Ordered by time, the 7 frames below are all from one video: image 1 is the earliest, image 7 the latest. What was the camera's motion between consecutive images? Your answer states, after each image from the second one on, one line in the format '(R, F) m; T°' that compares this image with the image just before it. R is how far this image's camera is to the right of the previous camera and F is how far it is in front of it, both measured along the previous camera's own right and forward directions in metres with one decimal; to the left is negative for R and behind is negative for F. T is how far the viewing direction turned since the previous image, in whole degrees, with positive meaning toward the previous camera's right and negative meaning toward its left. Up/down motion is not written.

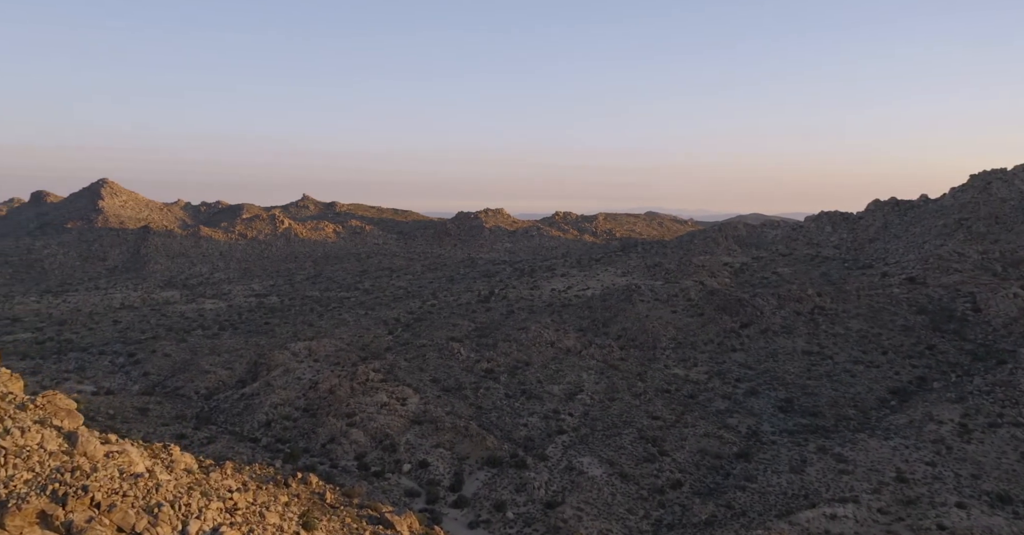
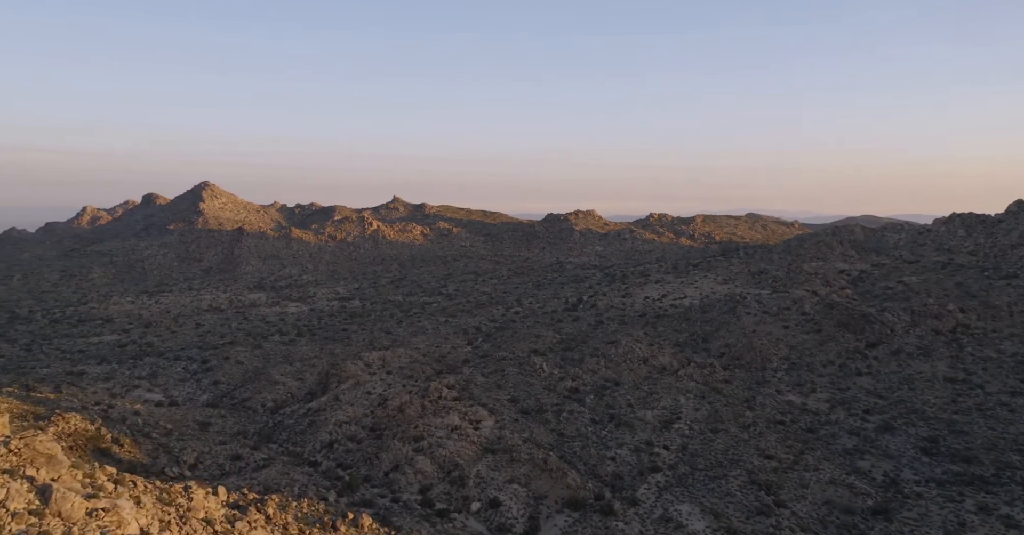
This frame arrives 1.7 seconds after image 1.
(+0.2, +3.5) m; -7°
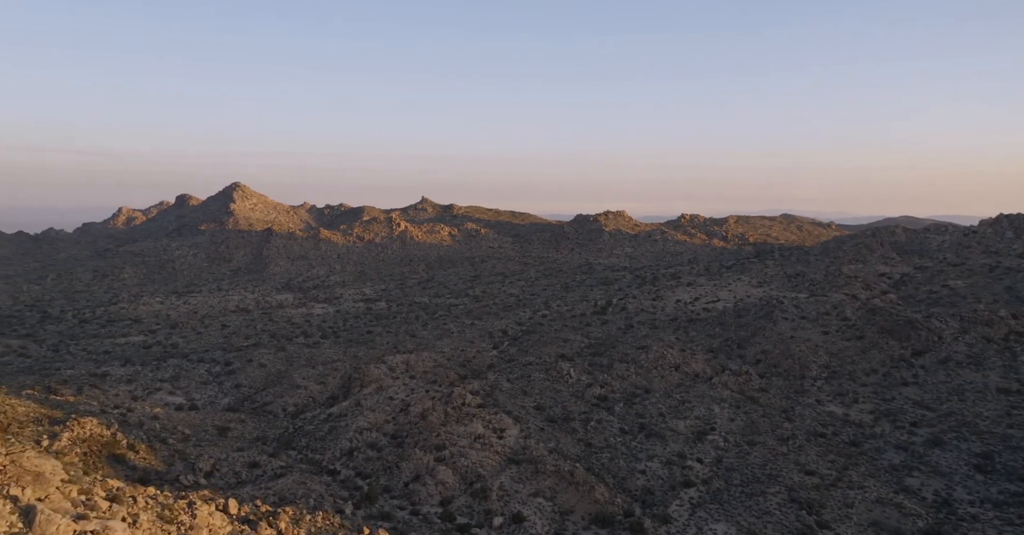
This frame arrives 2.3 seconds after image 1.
(+0.1, +1.0) m; -2°
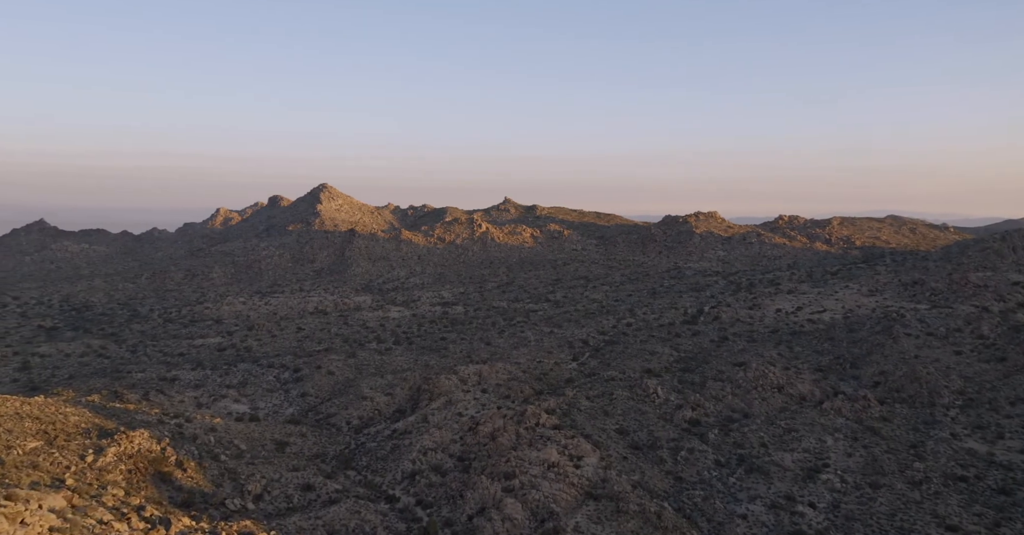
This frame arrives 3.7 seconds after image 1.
(+0.2, +2.8) m; -7°
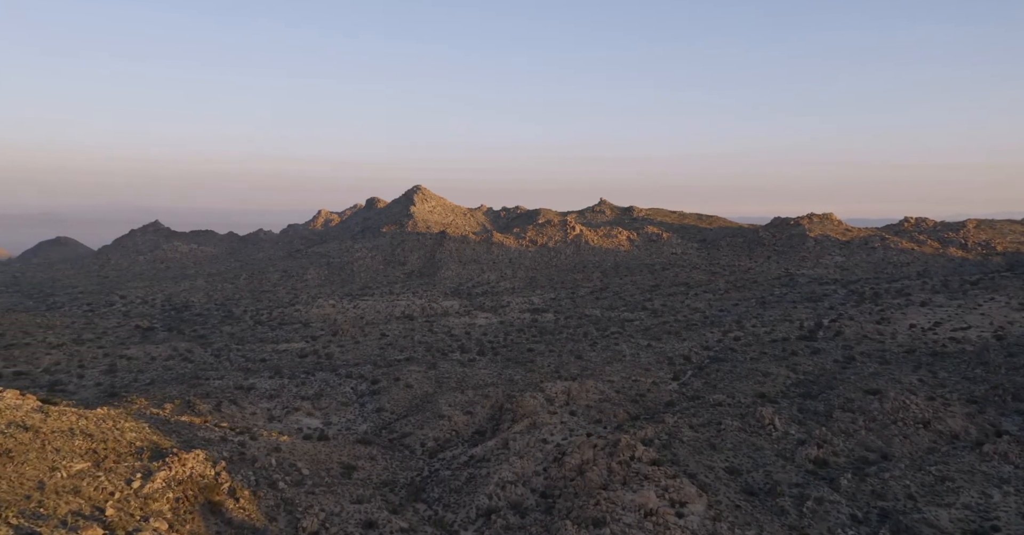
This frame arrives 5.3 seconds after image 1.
(+0.1, +3.1) m; -8°
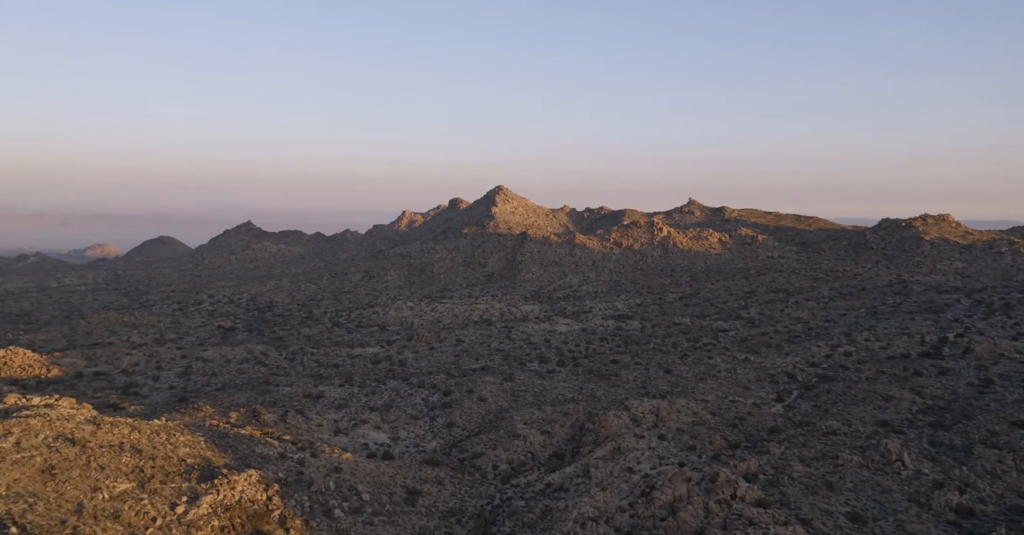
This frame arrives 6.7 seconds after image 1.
(0.0, +2.5) m; -7°
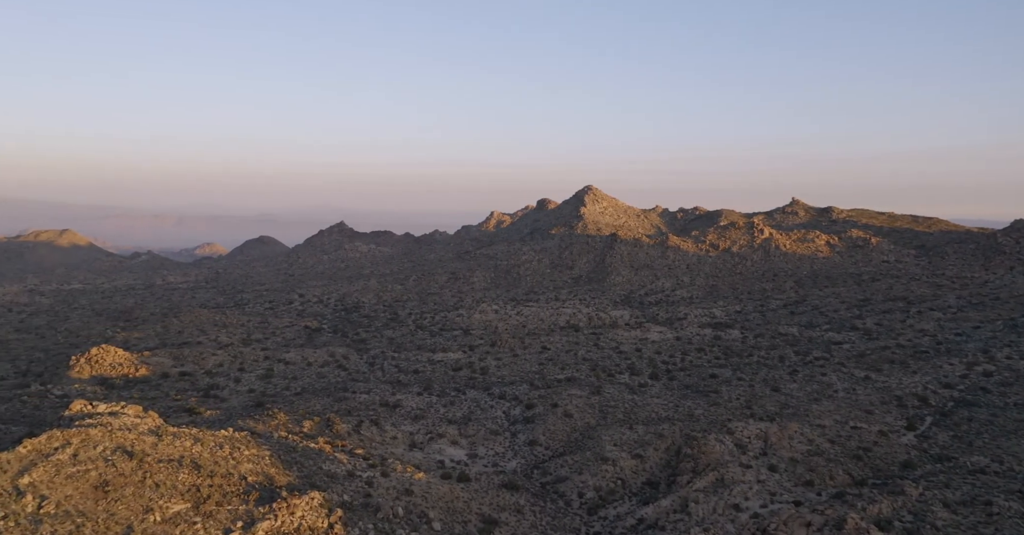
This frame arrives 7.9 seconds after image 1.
(0.0, +2.3) m; -7°
